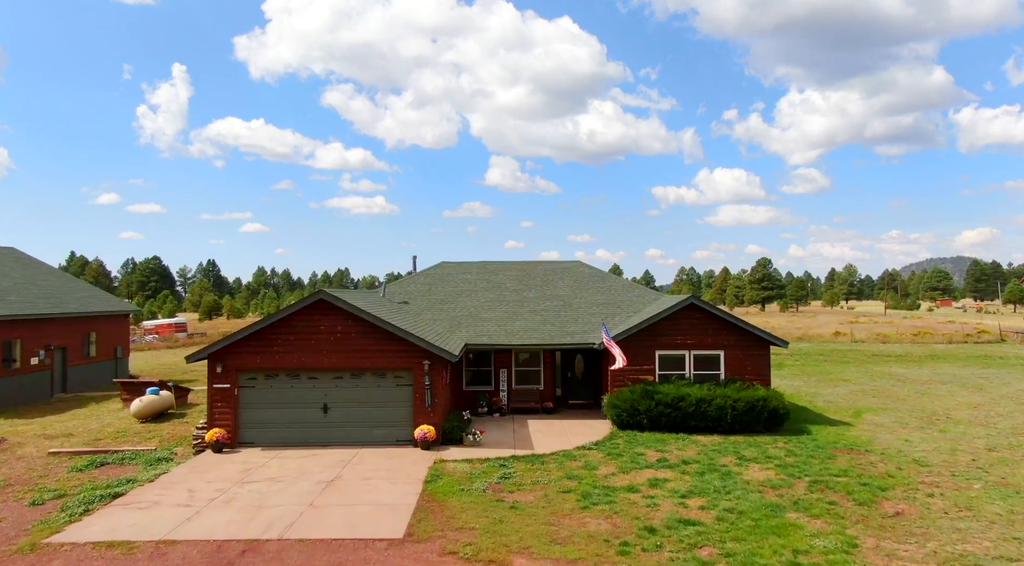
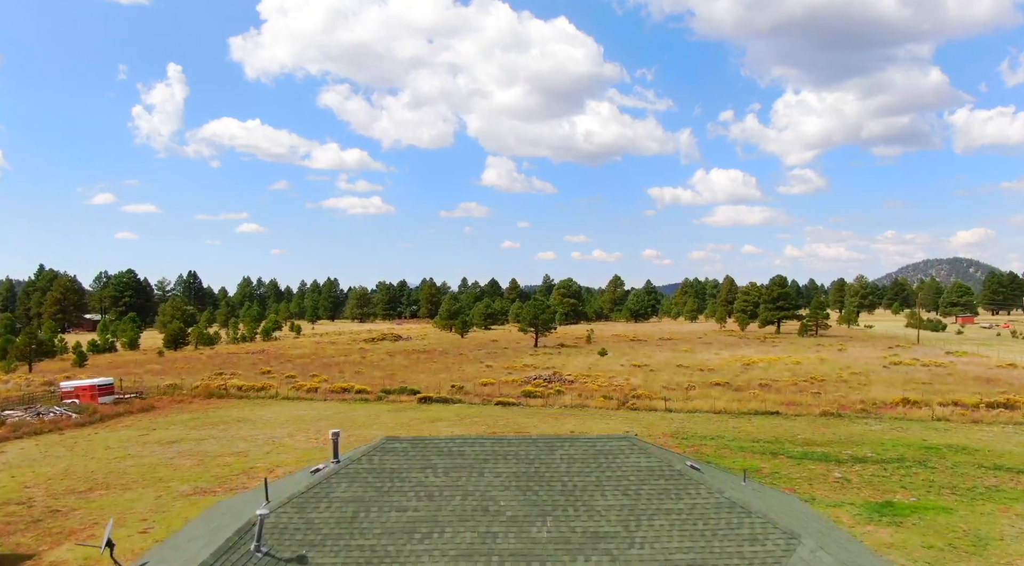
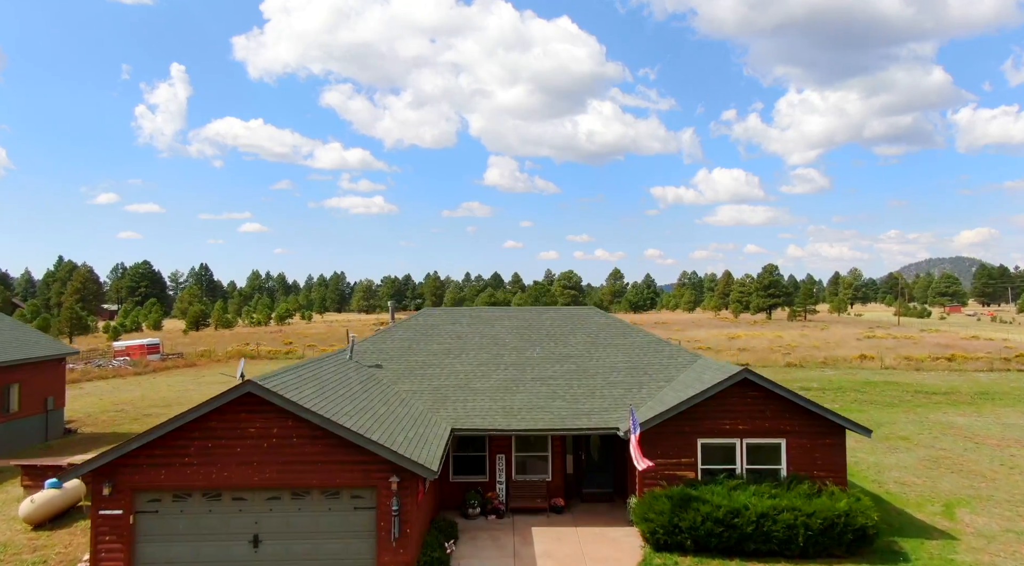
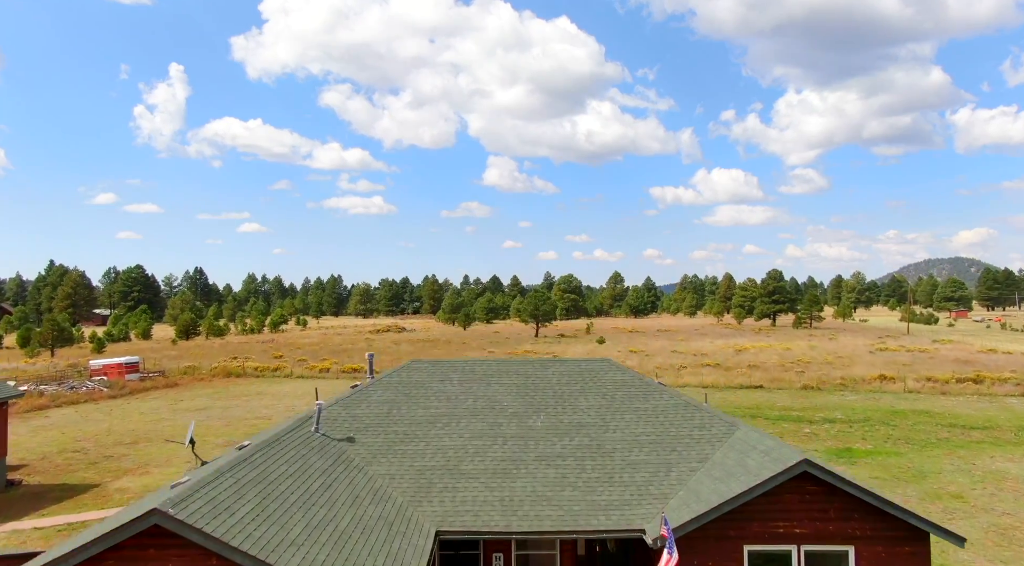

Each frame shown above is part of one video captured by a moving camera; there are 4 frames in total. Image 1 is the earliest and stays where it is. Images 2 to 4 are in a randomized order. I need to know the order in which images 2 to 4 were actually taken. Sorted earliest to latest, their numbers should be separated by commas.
3, 4, 2
